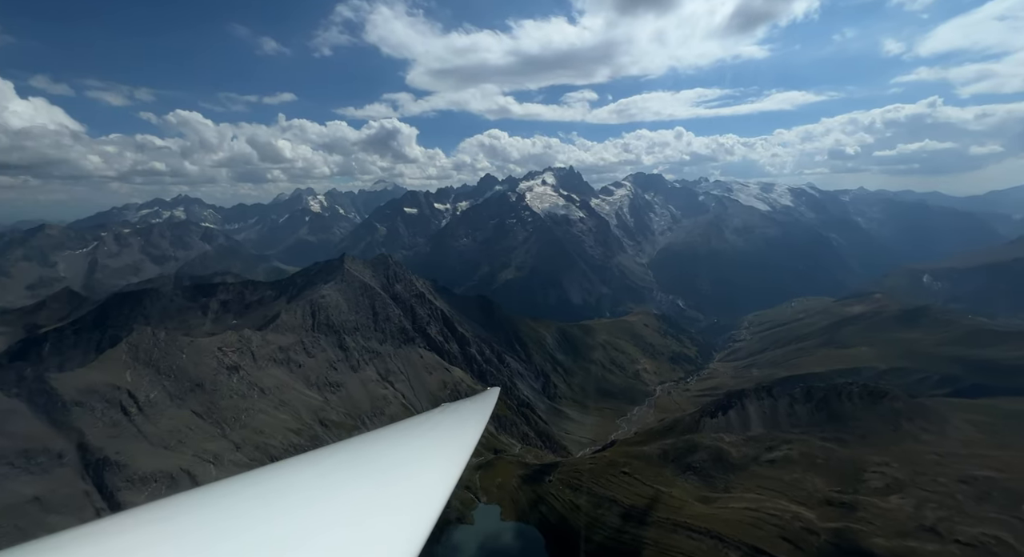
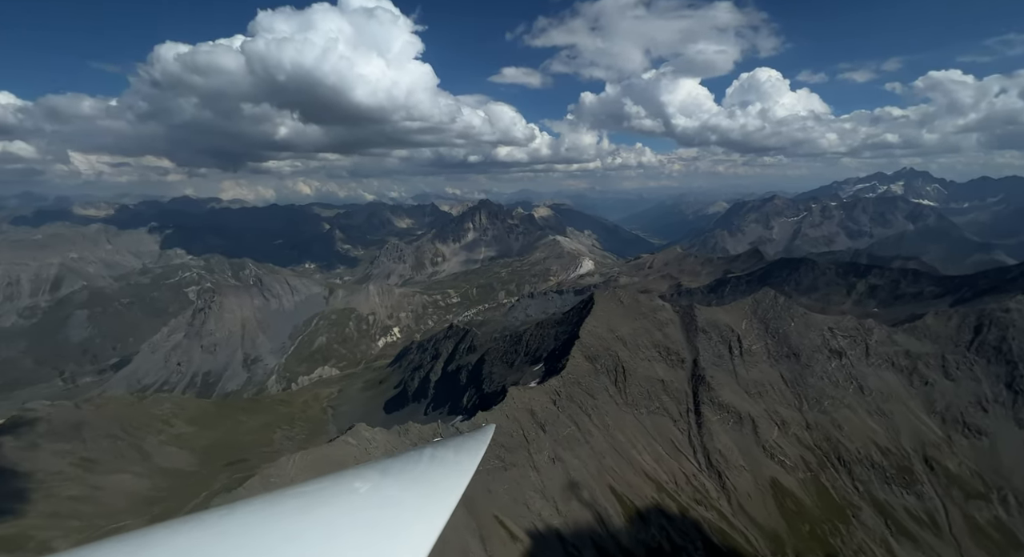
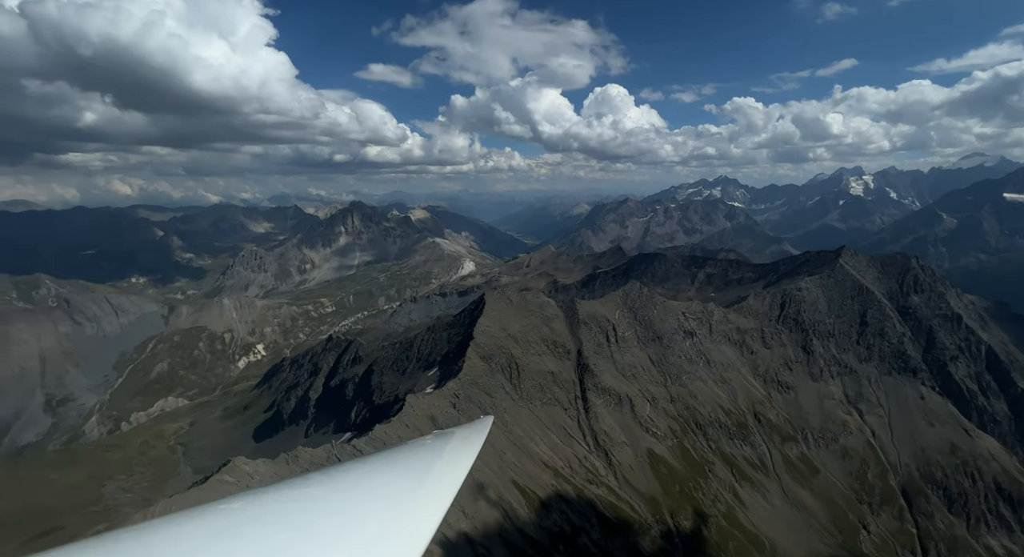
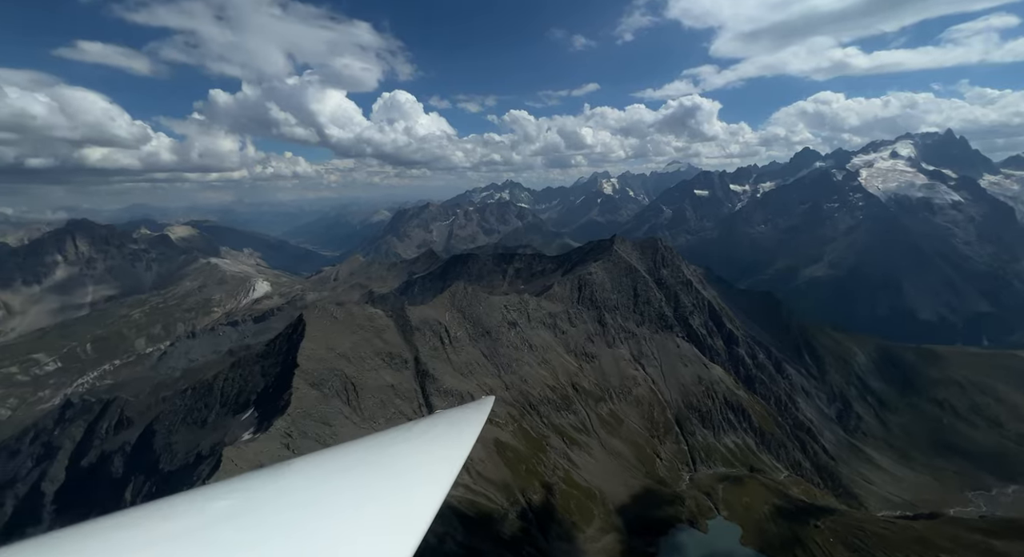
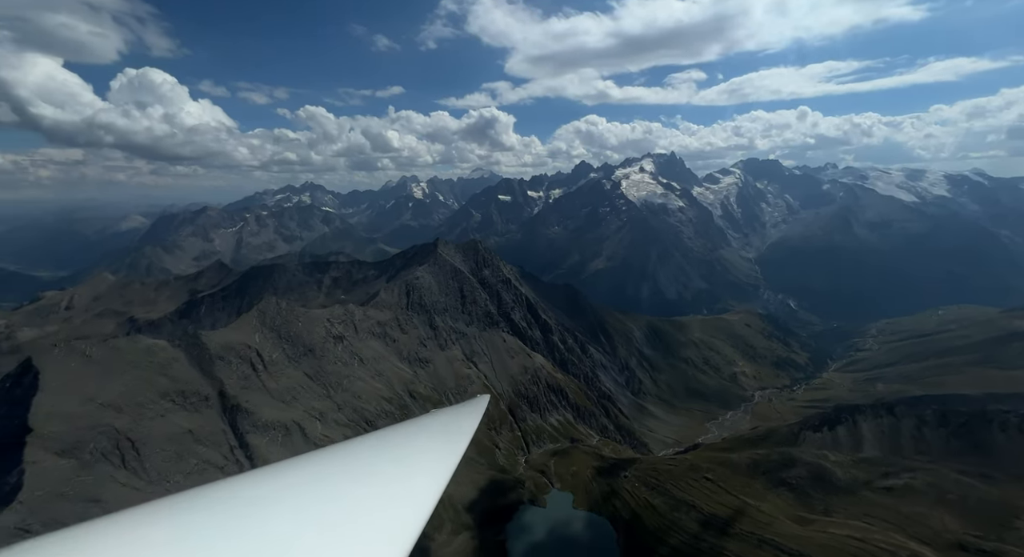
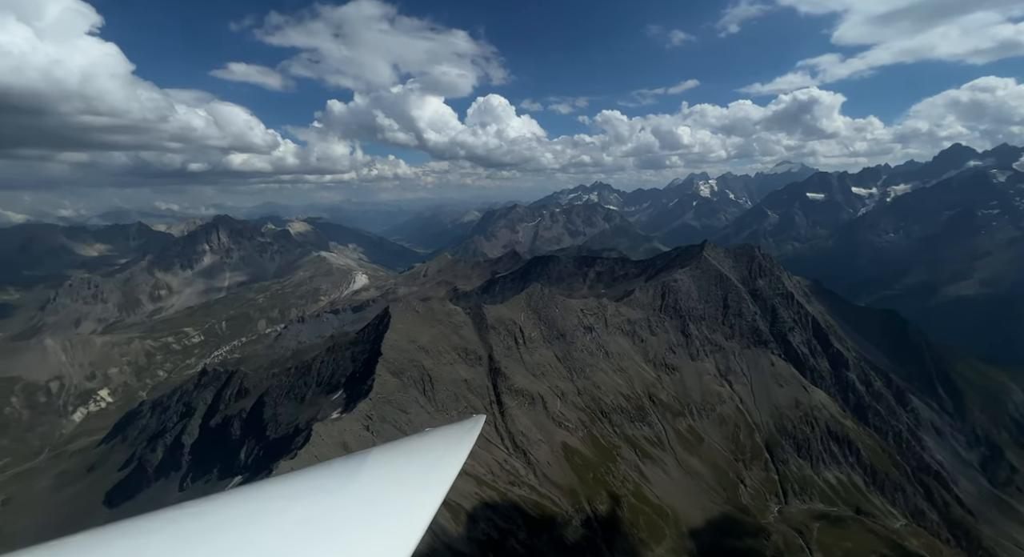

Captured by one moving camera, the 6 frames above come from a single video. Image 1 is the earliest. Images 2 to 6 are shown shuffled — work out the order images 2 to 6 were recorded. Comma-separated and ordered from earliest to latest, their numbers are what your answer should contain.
5, 4, 6, 3, 2
